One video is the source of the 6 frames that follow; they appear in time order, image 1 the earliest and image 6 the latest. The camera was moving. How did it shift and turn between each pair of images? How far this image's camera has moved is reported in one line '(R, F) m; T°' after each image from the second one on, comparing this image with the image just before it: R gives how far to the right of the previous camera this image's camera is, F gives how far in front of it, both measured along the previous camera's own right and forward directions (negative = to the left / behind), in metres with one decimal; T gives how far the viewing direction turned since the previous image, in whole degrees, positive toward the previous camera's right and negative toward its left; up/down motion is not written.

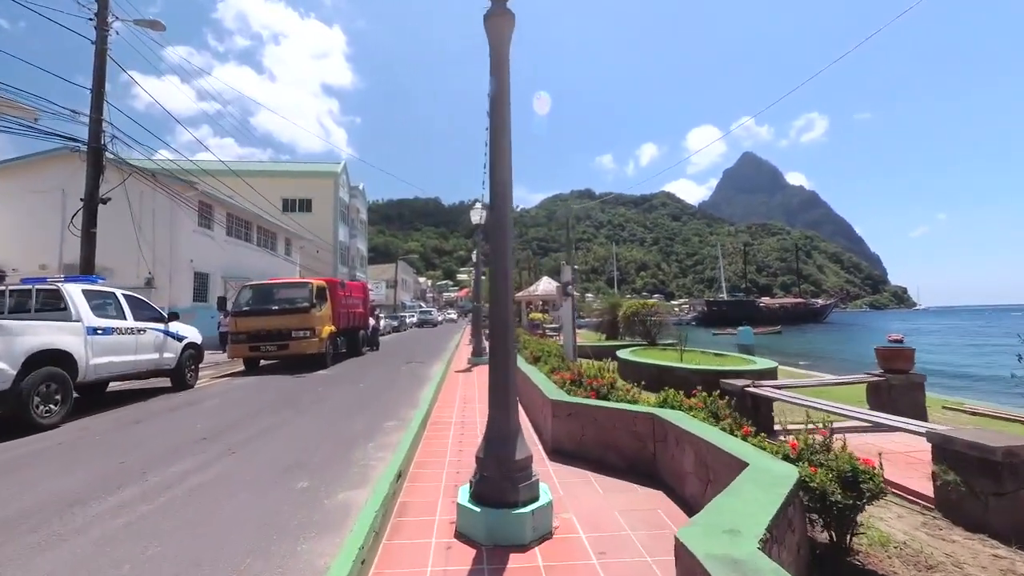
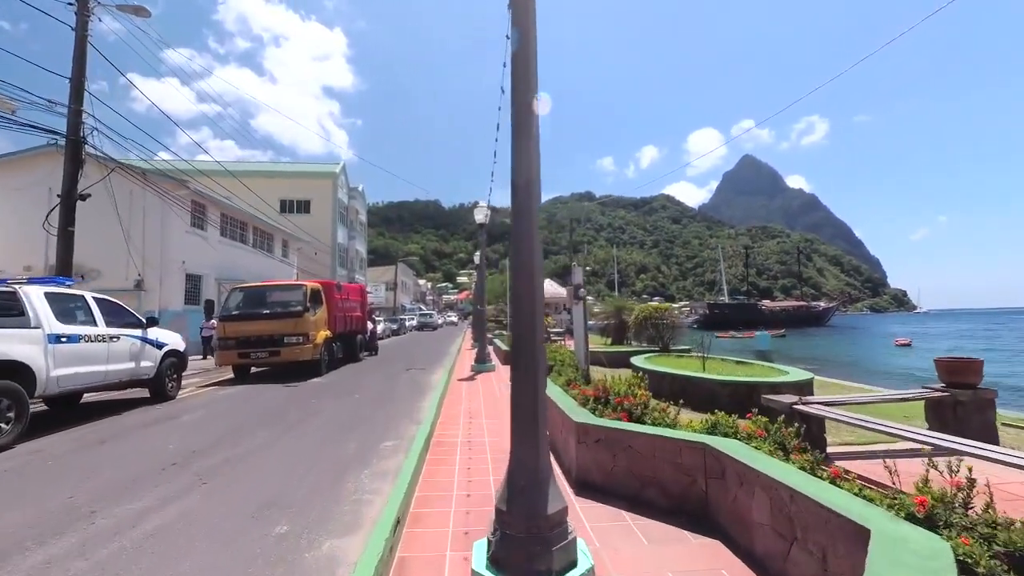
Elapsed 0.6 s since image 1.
(-0.2, +0.9) m; 0°
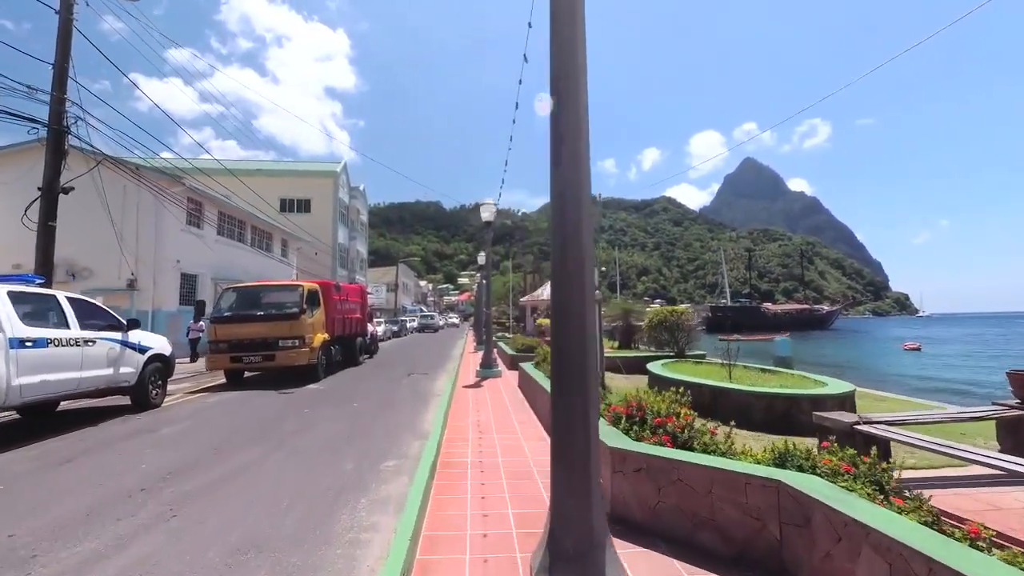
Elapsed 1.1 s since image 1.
(-0.2, +0.8) m; 0°
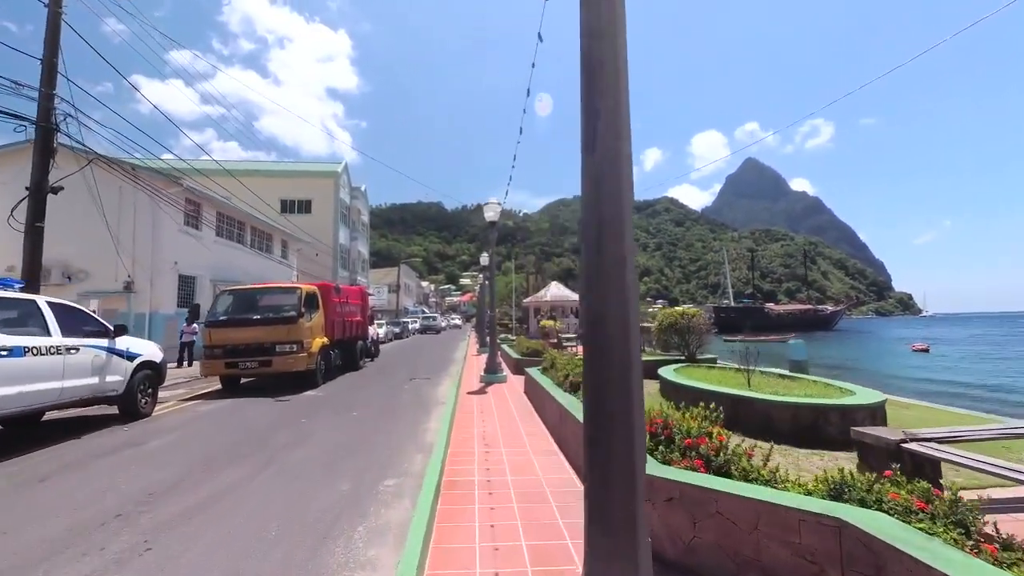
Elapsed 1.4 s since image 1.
(-0.1, +0.5) m; 0°
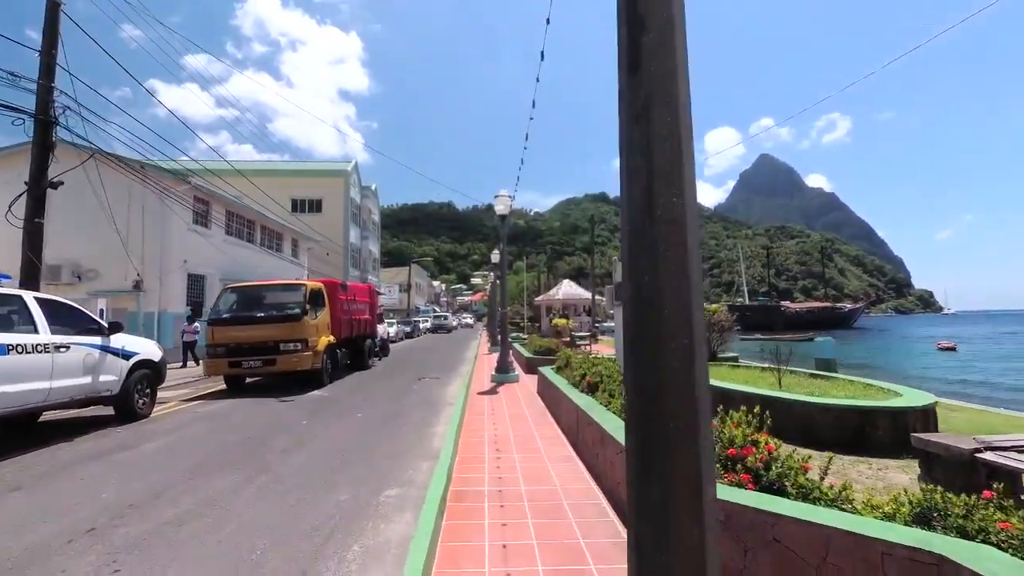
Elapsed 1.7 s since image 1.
(0.0, +0.6) m; -1°
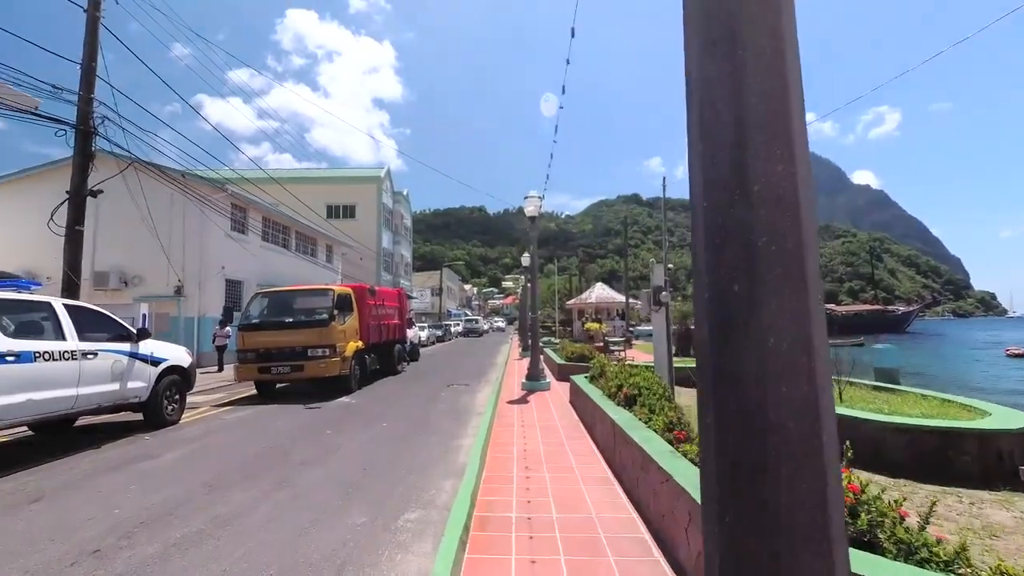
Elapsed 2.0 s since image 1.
(0.0, +0.5) m; -4°
